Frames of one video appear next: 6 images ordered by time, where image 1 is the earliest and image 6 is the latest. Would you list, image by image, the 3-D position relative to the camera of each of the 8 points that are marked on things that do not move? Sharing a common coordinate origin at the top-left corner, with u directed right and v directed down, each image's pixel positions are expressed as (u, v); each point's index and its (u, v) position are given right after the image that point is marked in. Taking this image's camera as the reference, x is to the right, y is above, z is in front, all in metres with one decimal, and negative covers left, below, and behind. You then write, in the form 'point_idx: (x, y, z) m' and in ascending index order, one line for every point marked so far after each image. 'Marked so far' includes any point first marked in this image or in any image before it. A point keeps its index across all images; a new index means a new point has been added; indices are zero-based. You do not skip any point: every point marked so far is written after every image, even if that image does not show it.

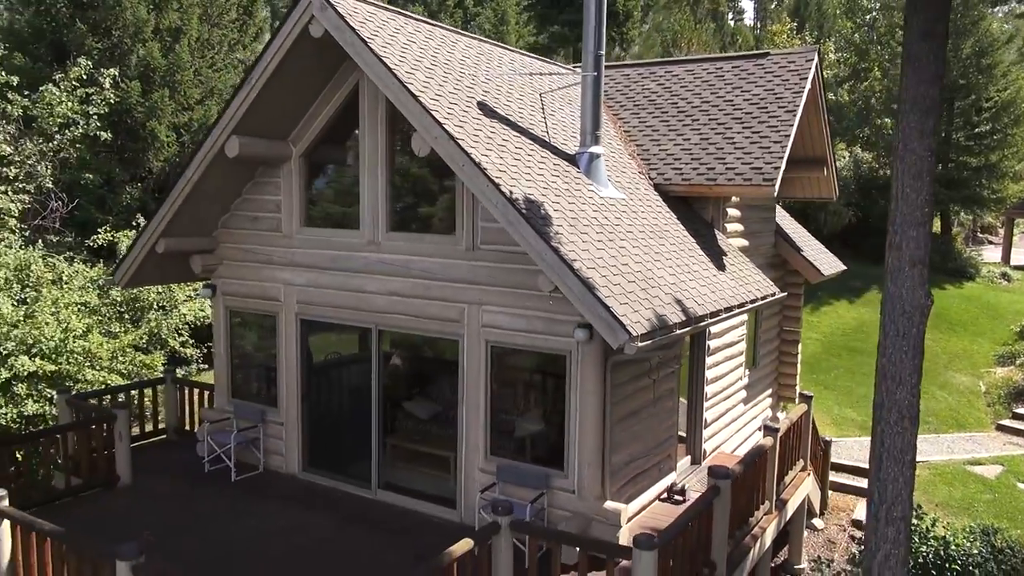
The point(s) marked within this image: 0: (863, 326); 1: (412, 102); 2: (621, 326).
0: (+8.8, -0.9, +19.9) m
1: (-0.9, +1.7, +7.2) m
2: (+0.8, -0.3, +6.2) m
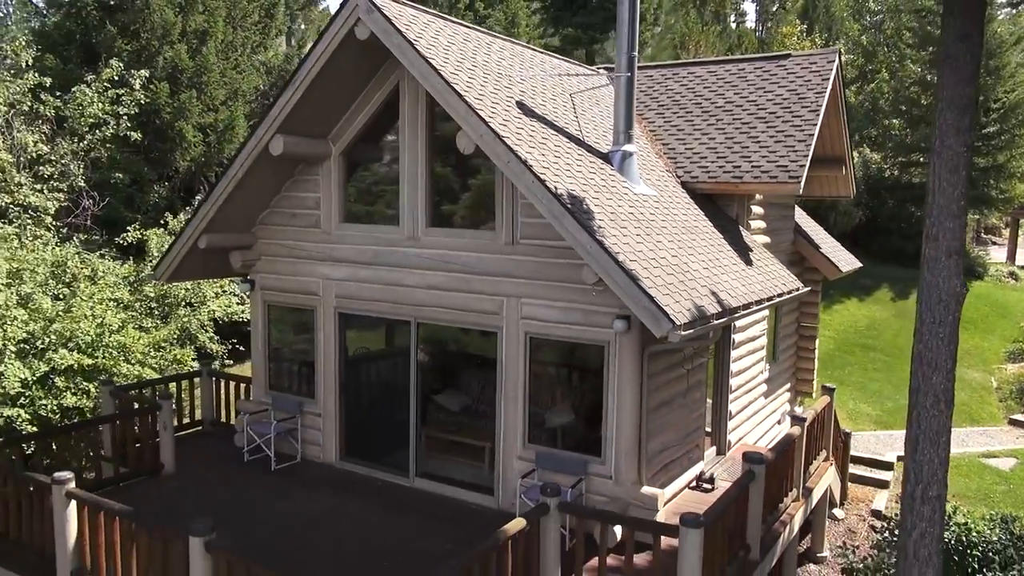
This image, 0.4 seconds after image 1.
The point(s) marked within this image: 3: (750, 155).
0: (+9.2, -0.9, +20.2) m
1: (-0.5, +1.7, +7.5) m
2: (+1.2, -0.2, +6.5) m
3: (+2.9, +1.6, +9.8) m
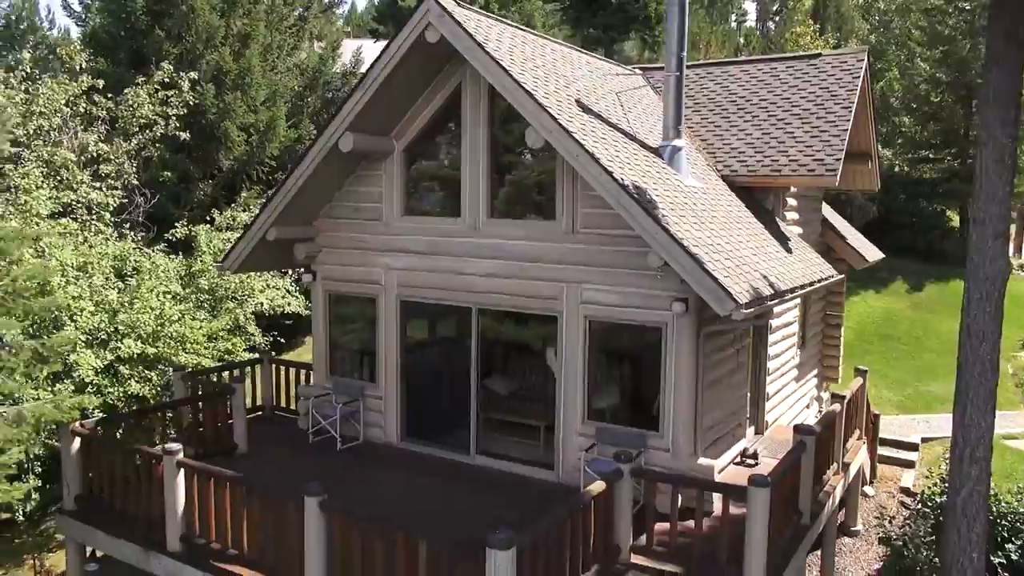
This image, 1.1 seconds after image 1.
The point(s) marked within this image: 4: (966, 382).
0: (+9.8, -0.7, +20.7) m
1: (+0.2, +1.9, +8.0) m
2: (+1.9, -0.1, +7.1) m
3: (+3.6, +1.8, +10.4) m
4: (+3.7, -0.8, +6.4) m
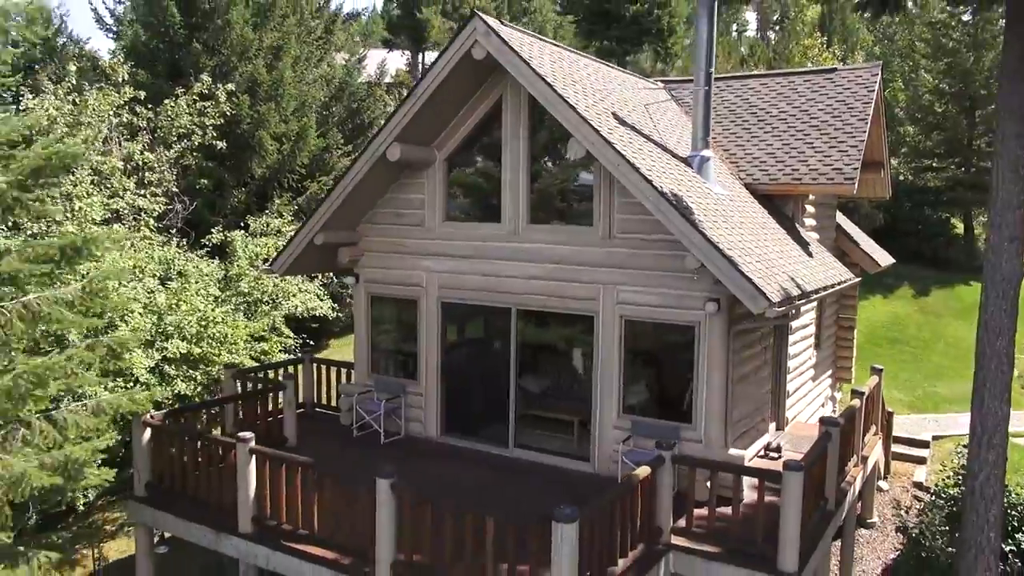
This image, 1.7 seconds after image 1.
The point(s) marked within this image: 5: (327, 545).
0: (+10.3, -0.9, +21.3) m
1: (+0.6, +1.9, +8.6) m
2: (+2.4, -0.1, +7.6) m
3: (+4.0, +1.8, +11.0) m
4: (+4.1, -0.8, +7.0) m
5: (-1.7, -2.3, +7.3) m
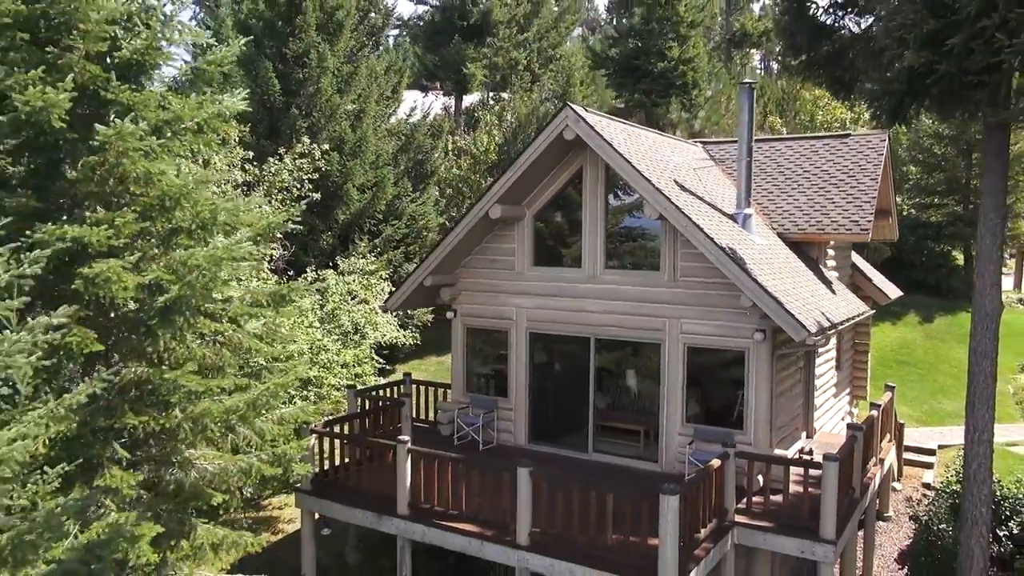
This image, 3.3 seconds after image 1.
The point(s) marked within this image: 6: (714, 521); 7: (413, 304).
0: (+11.6, -1.6, +23.5) m
1: (+1.8, +1.4, +10.9) m
2: (+3.6, -0.5, +9.9) m
3: (+5.2, +1.3, +13.3) m
4: (+5.3, -1.1, +9.2) m
5: (-0.5, -2.8, +9.6) m
6: (+2.4, -2.8, +9.6) m
7: (-1.7, -0.3, +13.6) m
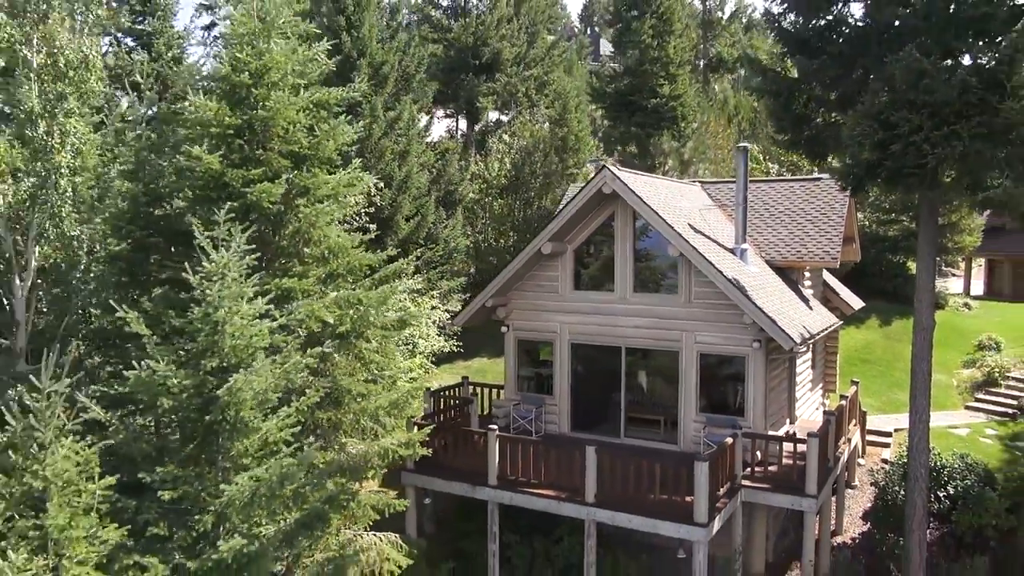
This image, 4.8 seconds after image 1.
0: (+12.1, -1.9, +27.2) m
1: (+2.8, +1.0, +14.2) m
2: (+4.6, -0.8, +13.3) m
3: (+6.1, +0.9, +16.7) m
4: (+6.4, -1.5, +12.7) m
5: (+0.6, -3.2, +12.8) m
6: (+3.5, -3.2, +13.0) m
7: (-0.8, -0.7, +16.8) m
